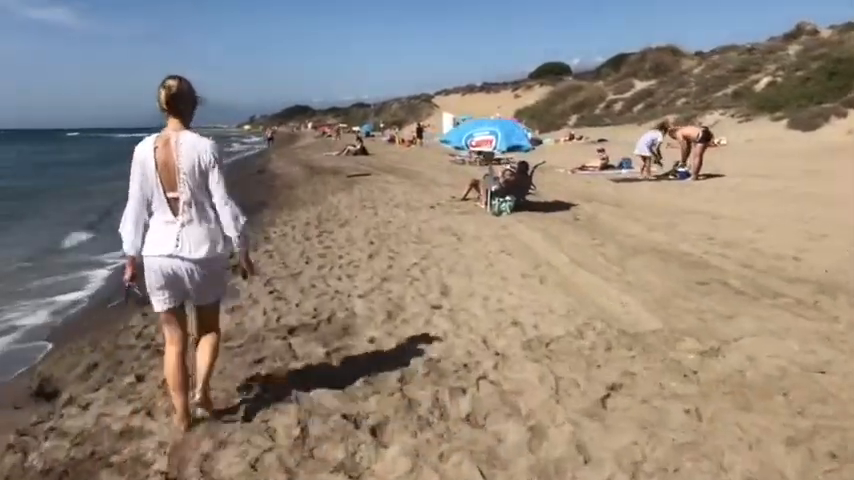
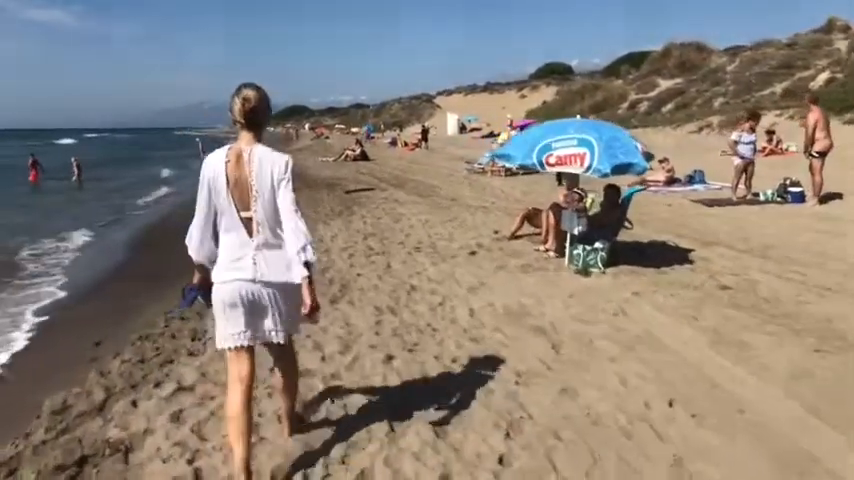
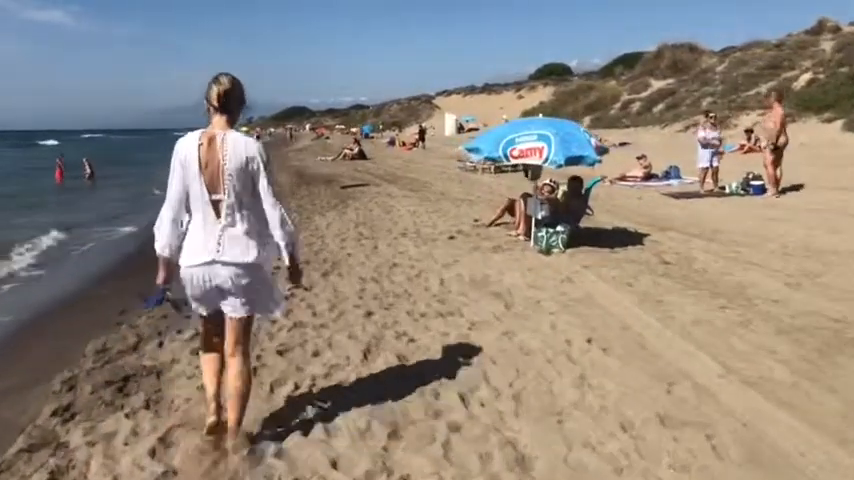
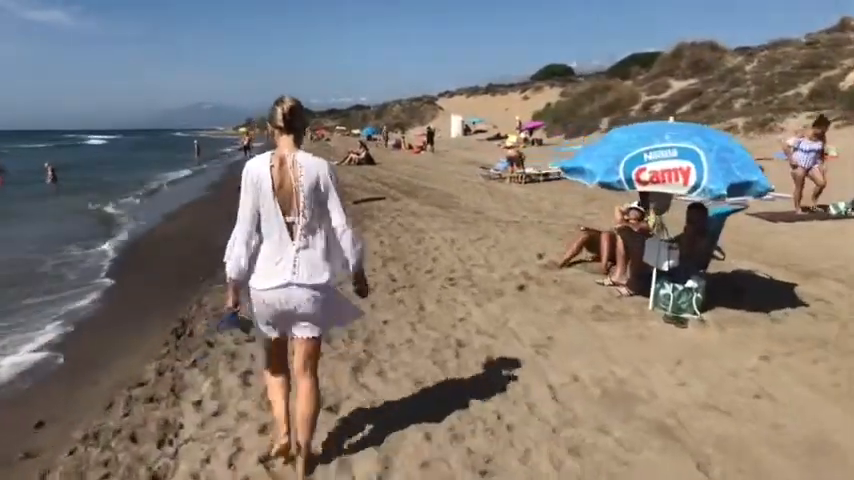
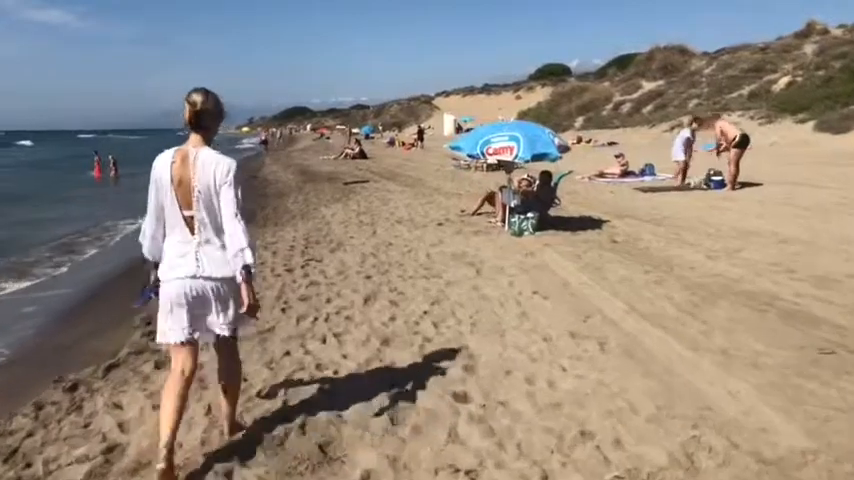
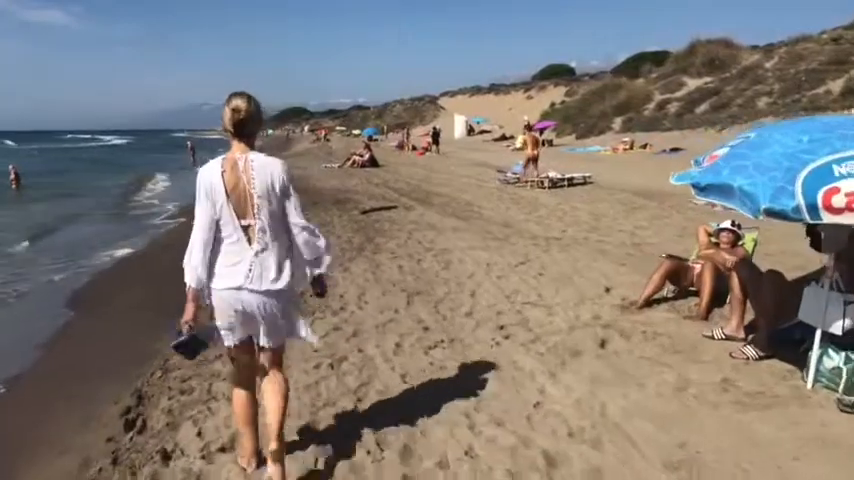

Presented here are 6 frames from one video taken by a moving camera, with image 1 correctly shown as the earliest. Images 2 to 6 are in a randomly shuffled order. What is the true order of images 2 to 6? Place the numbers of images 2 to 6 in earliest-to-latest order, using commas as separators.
5, 3, 2, 4, 6
